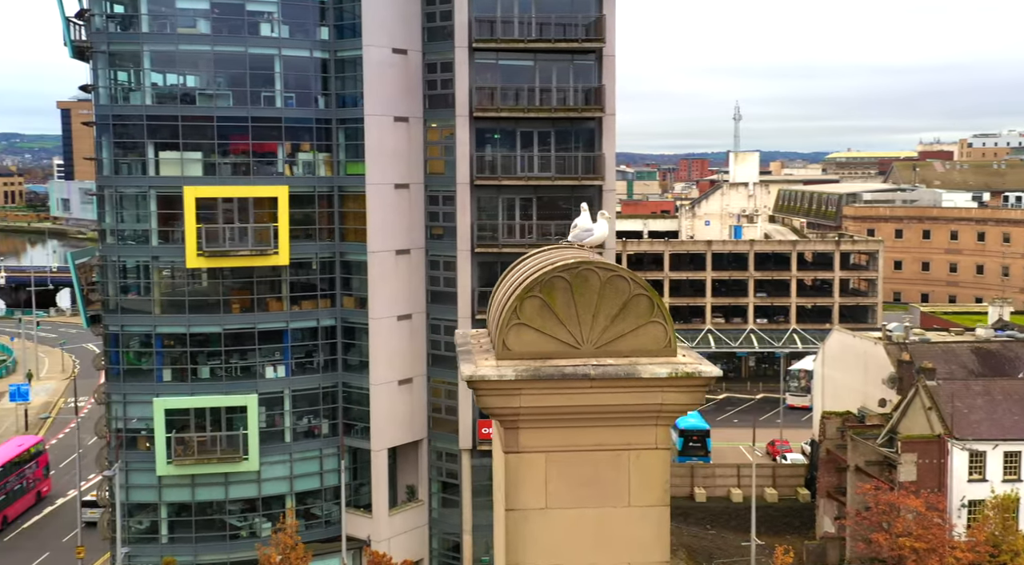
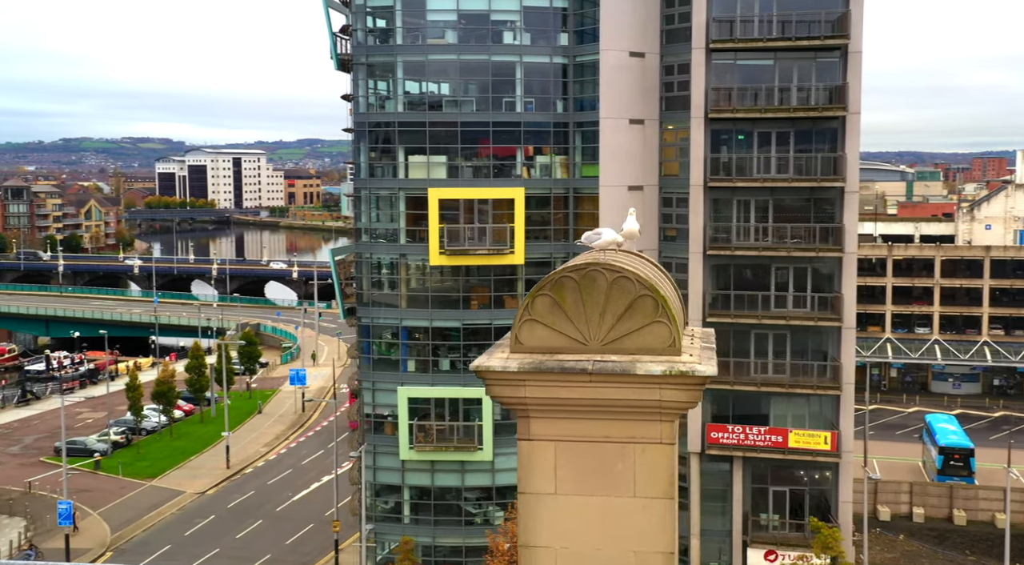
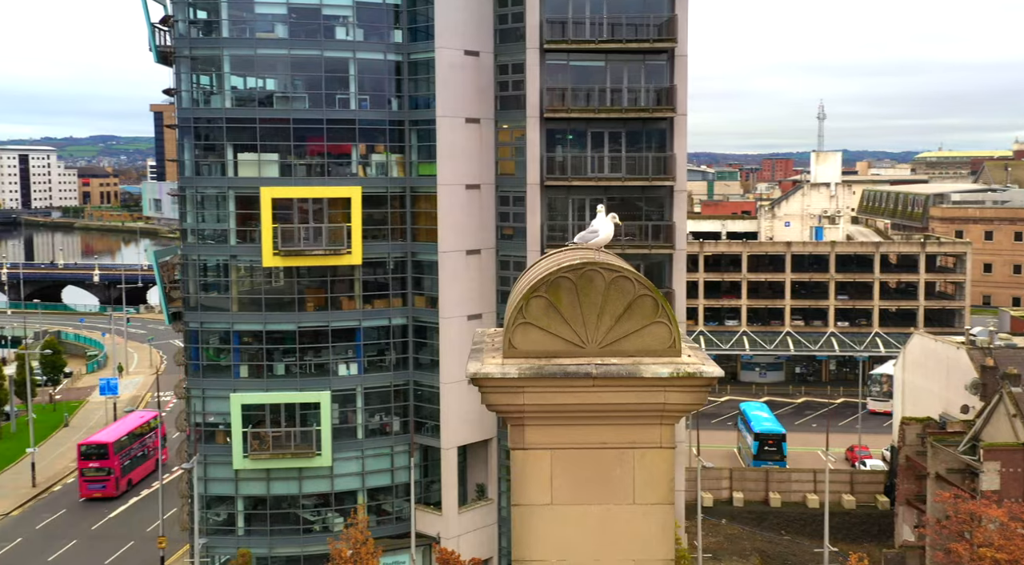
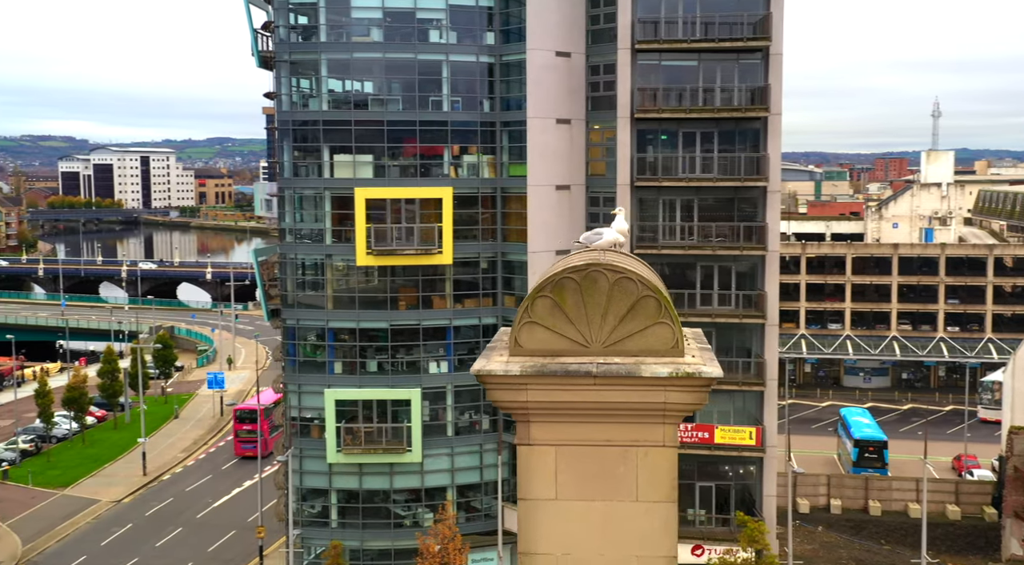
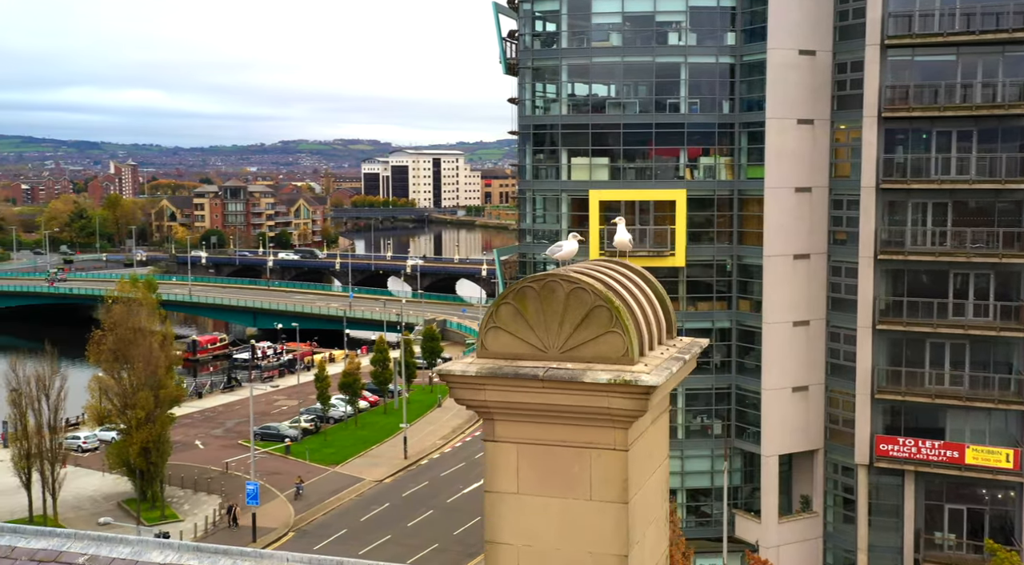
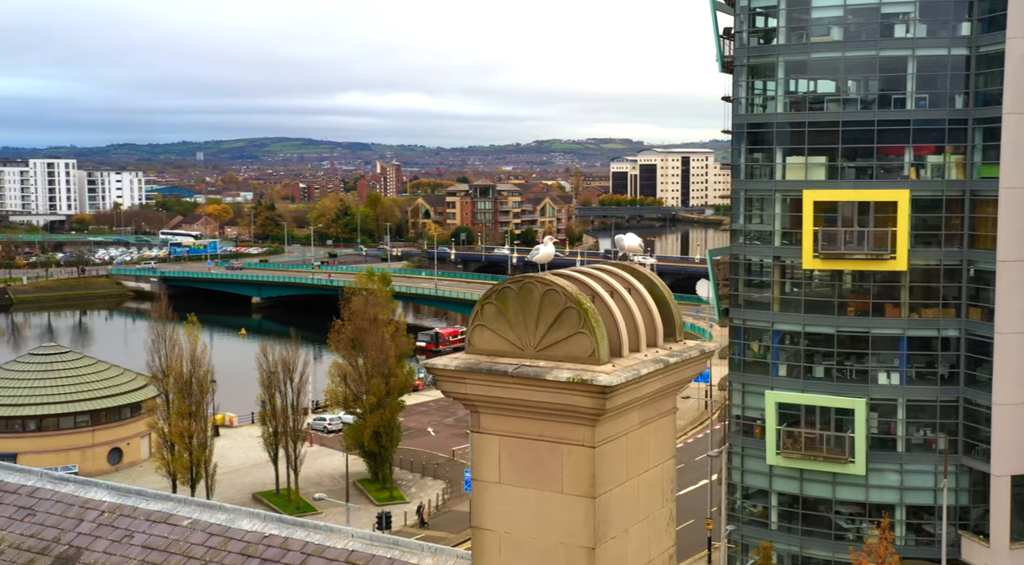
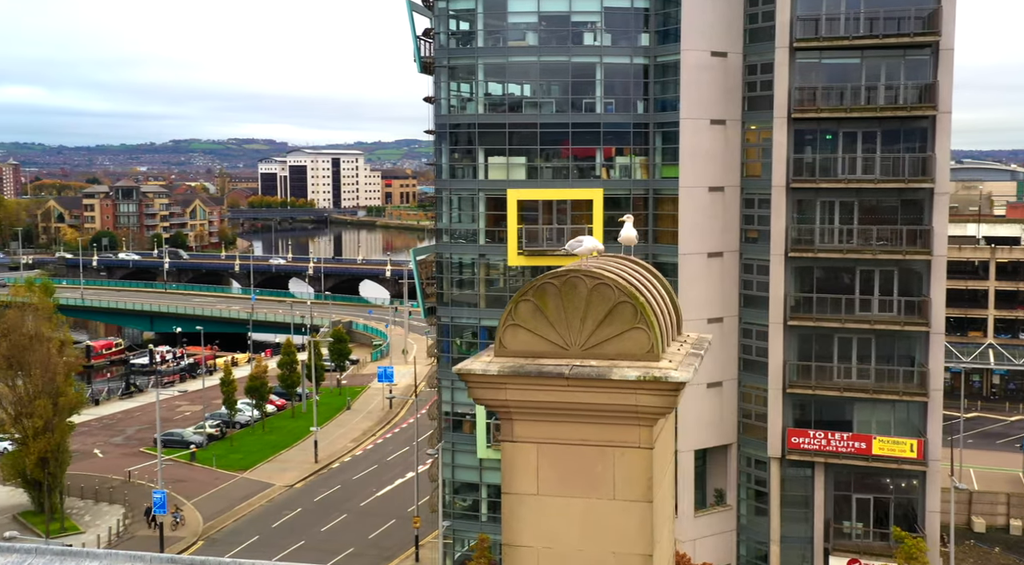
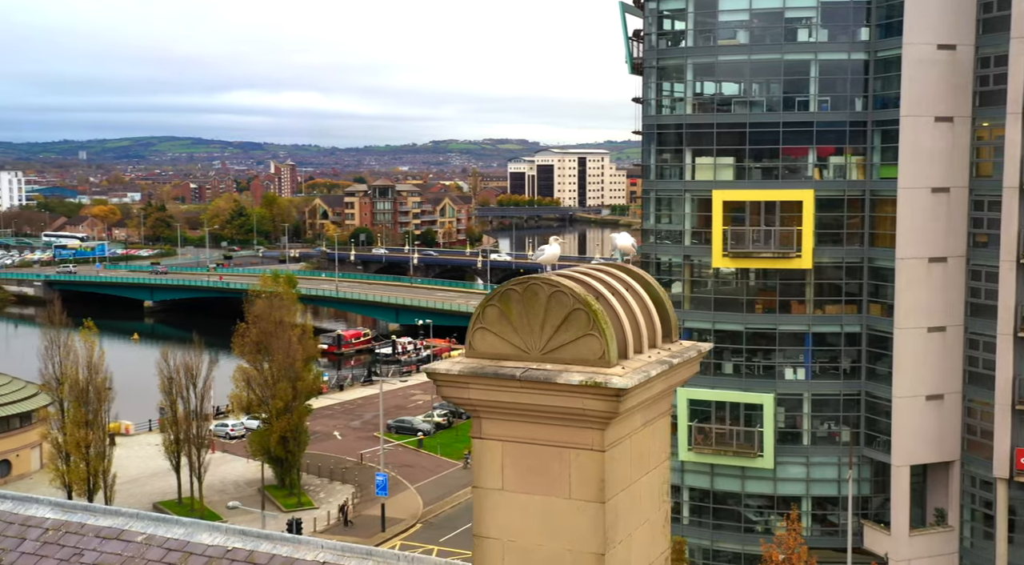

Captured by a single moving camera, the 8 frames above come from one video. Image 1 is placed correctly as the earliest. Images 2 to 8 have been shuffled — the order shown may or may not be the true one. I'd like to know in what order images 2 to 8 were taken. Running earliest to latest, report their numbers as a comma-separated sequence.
3, 4, 2, 7, 5, 8, 6
